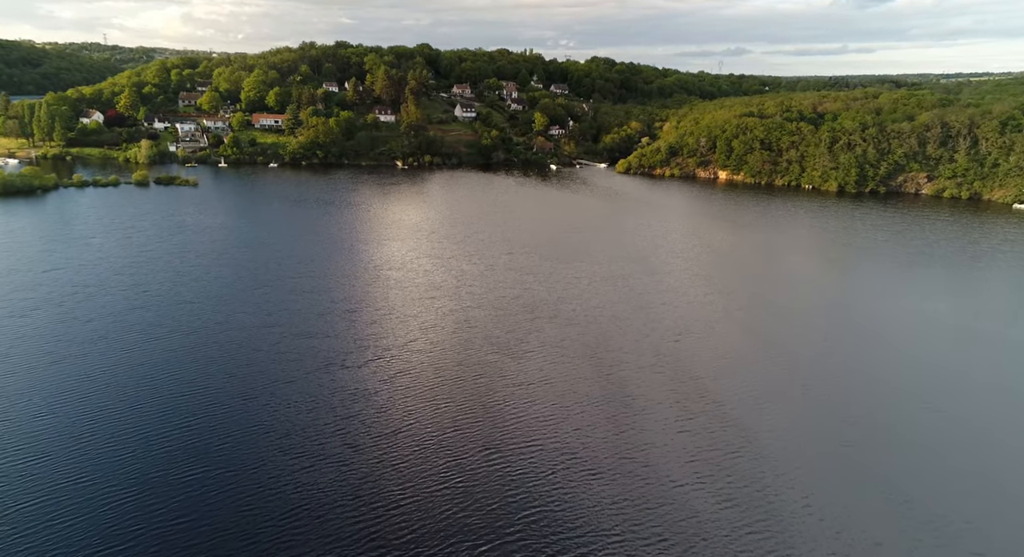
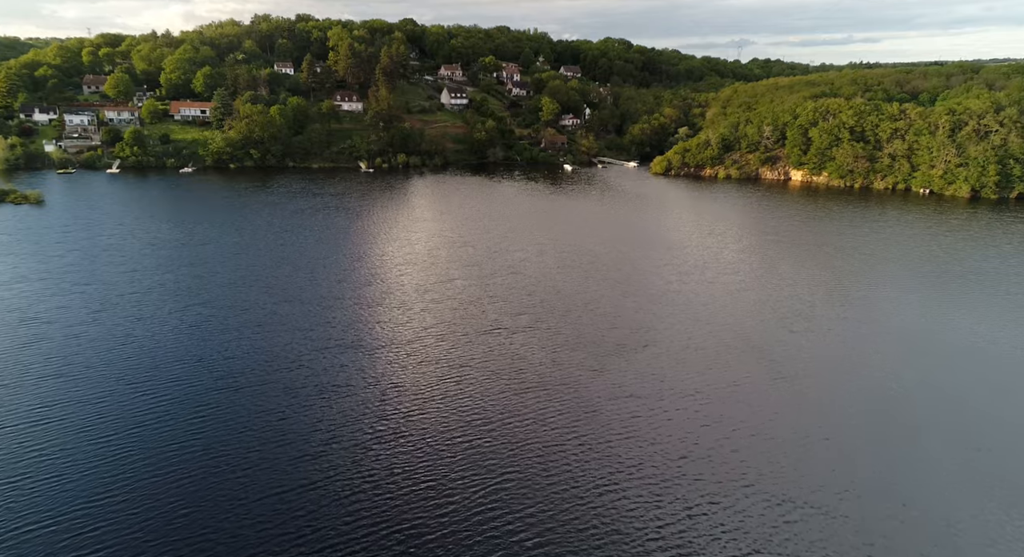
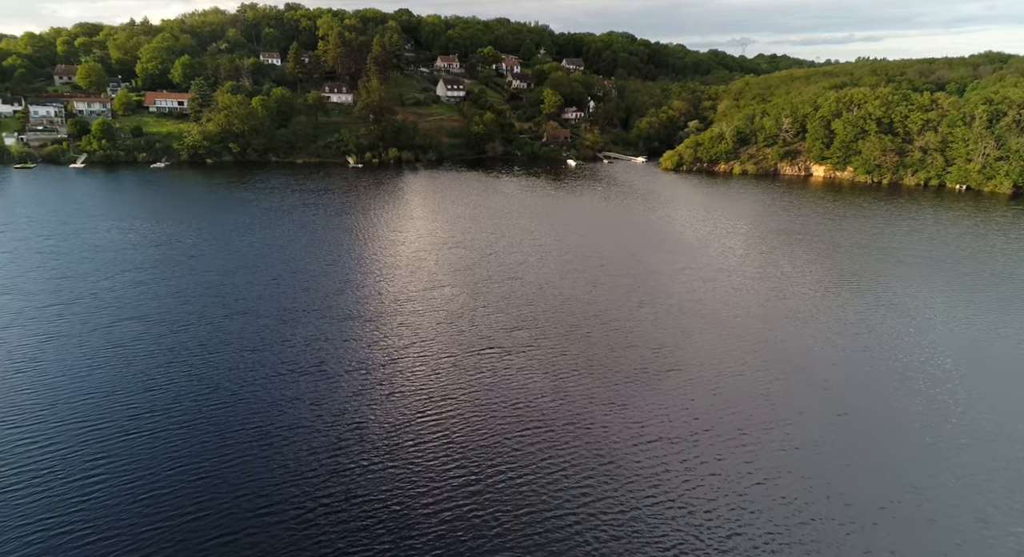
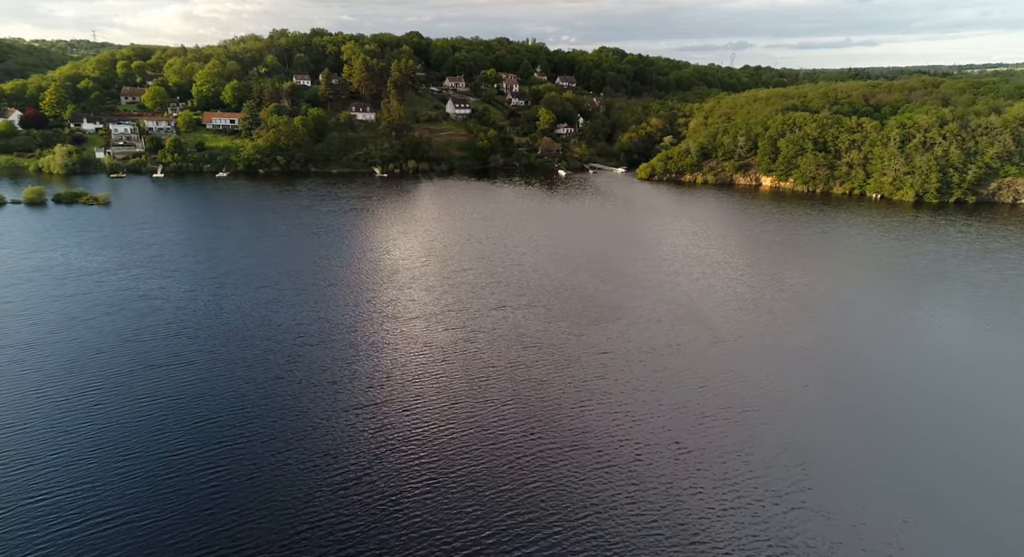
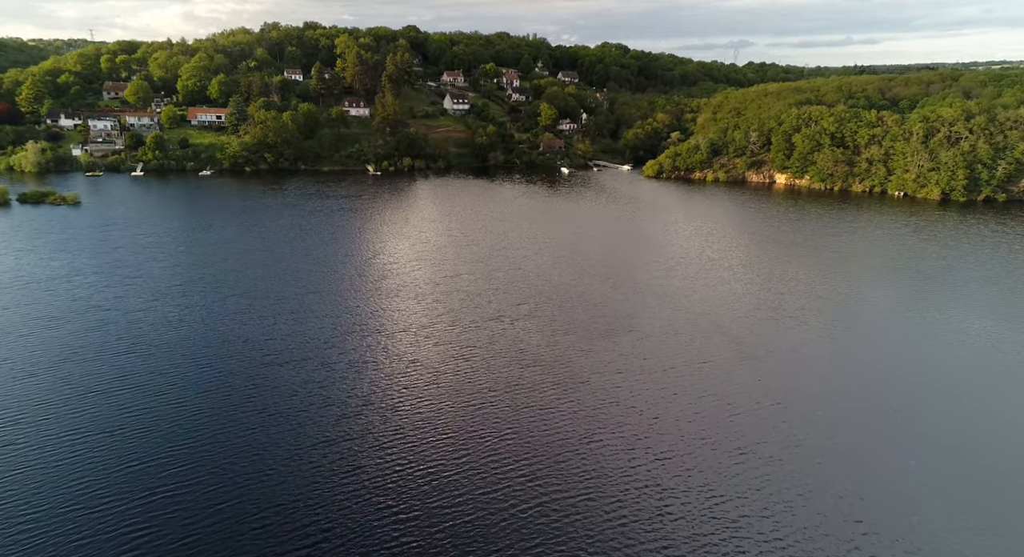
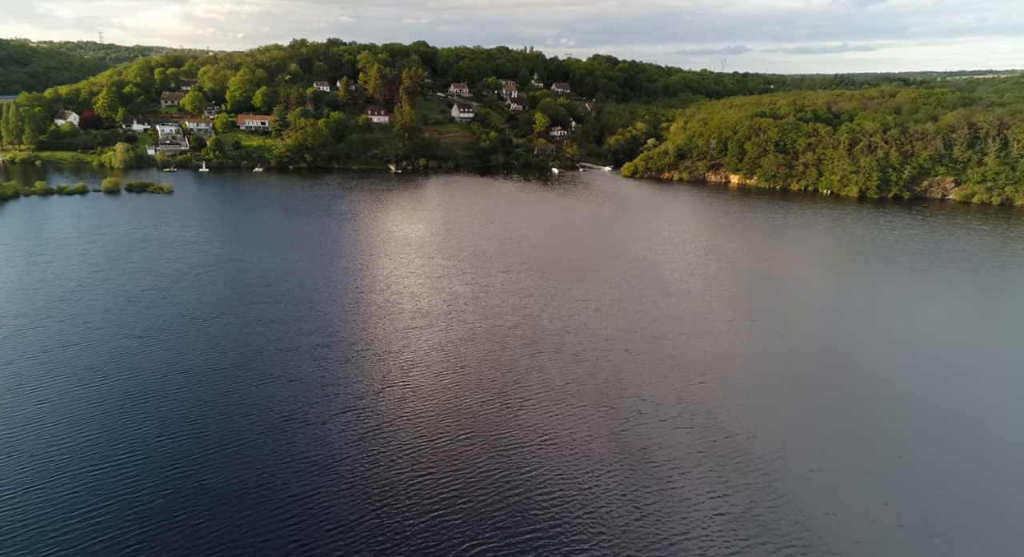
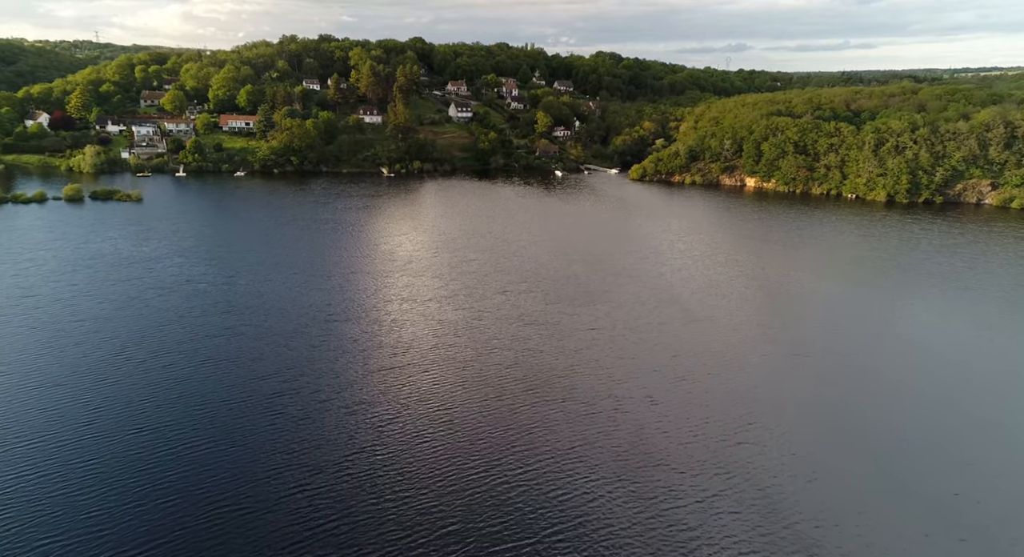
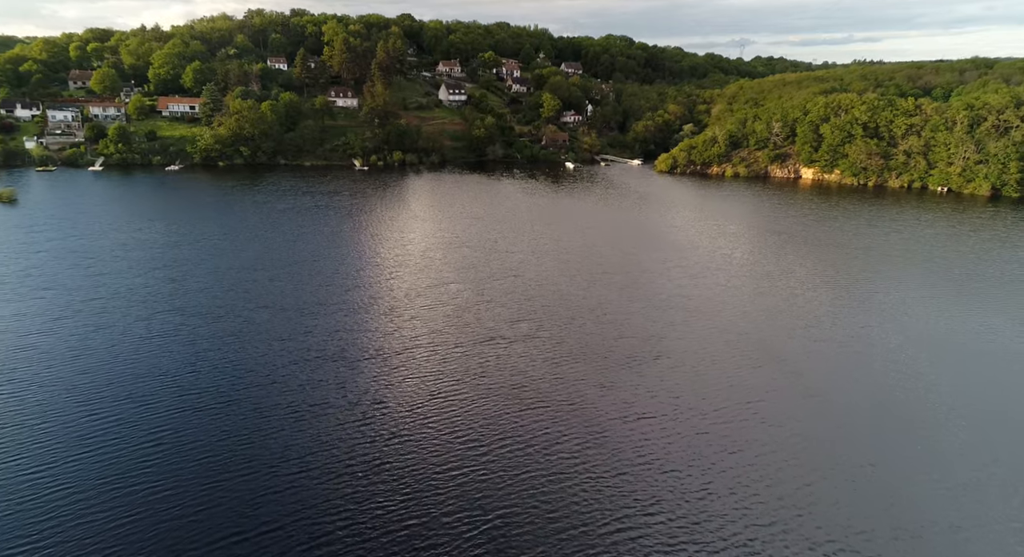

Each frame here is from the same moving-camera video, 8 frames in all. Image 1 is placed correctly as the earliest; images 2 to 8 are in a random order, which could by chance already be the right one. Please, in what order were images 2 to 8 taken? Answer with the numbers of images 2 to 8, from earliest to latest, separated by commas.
6, 7, 4, 5, 2, 8, 3
